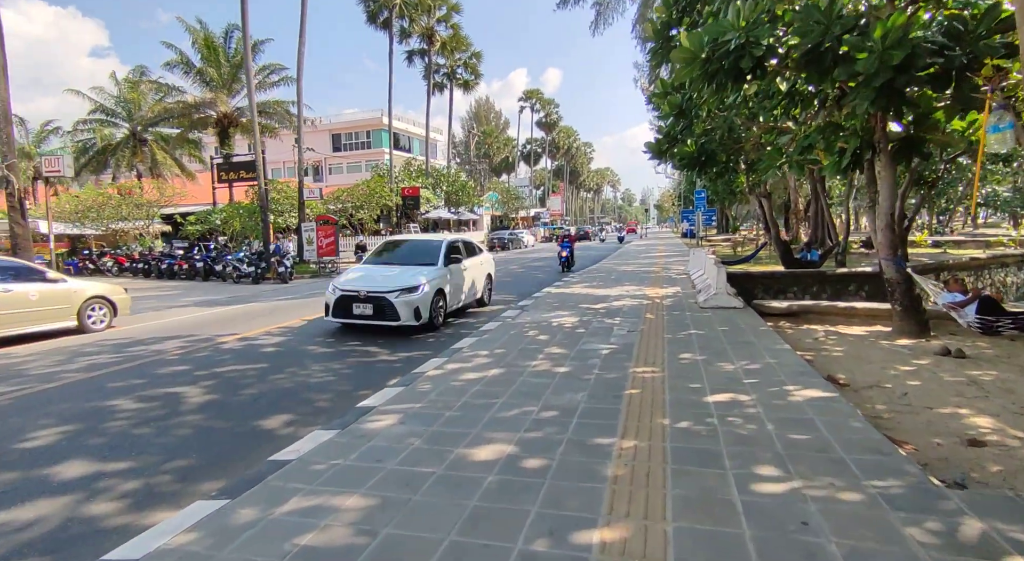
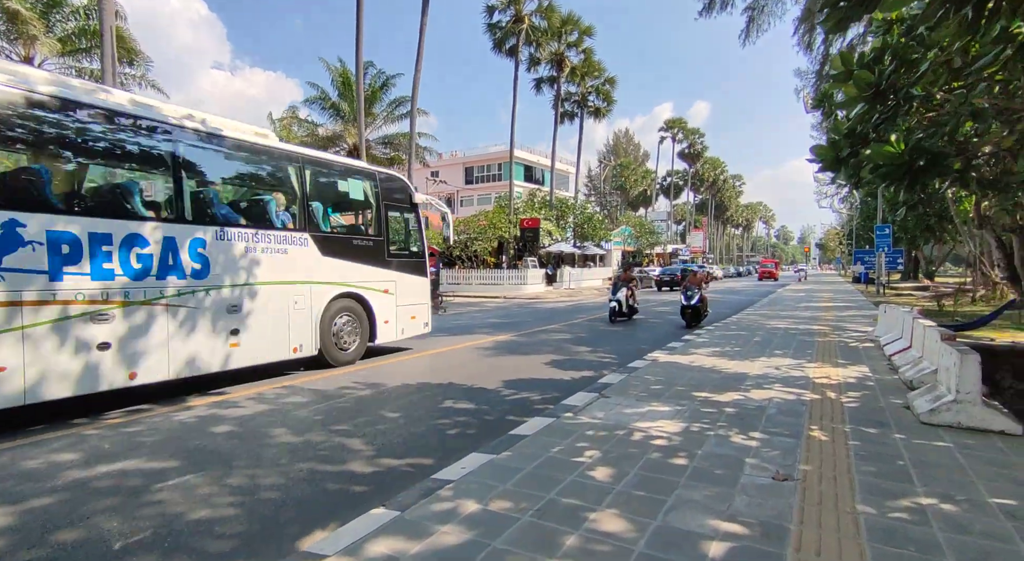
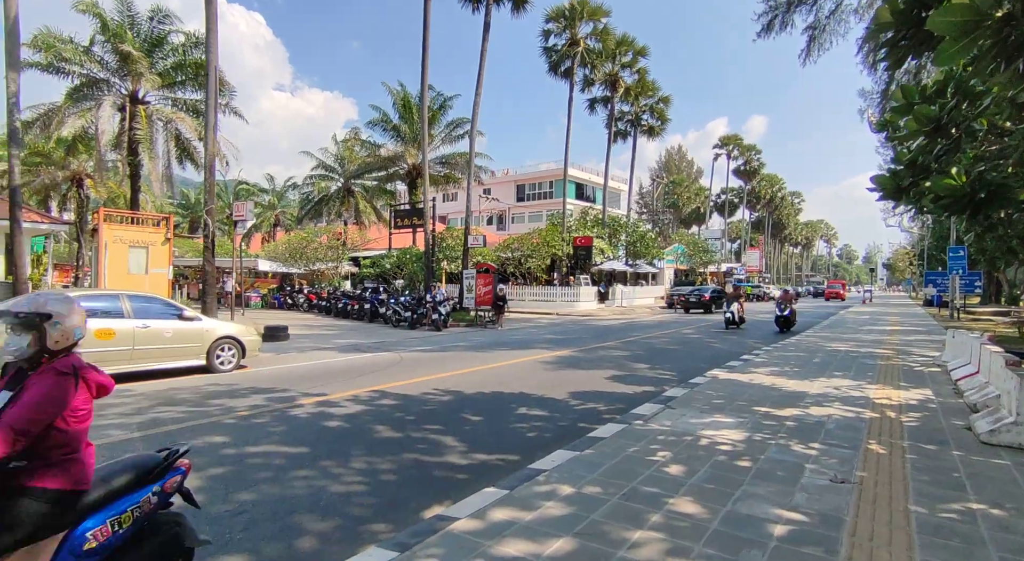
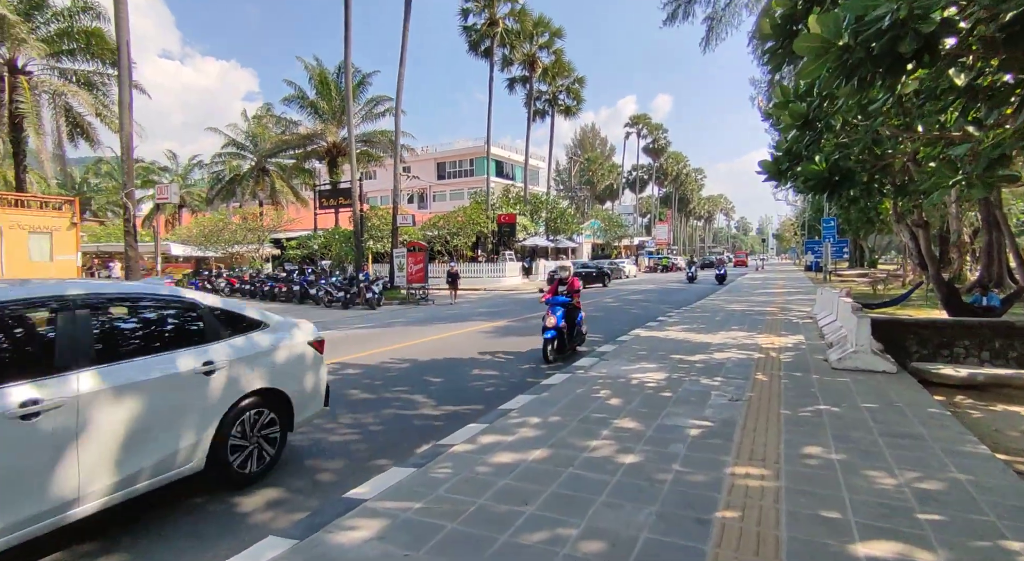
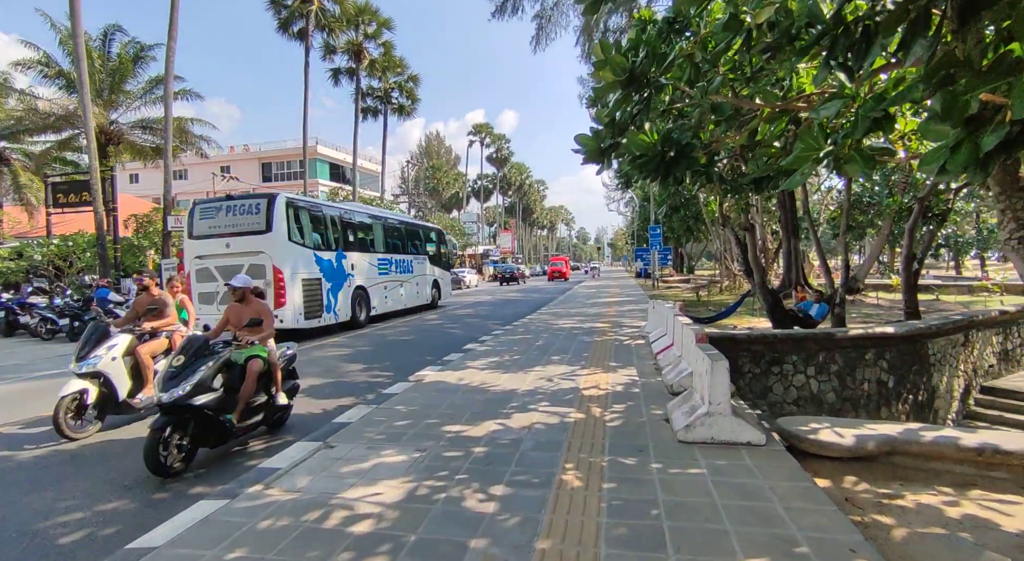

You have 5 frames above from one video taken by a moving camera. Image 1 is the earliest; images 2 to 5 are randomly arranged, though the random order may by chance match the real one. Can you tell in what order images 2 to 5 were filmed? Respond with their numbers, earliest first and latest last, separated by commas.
4, 3, 2, 5
